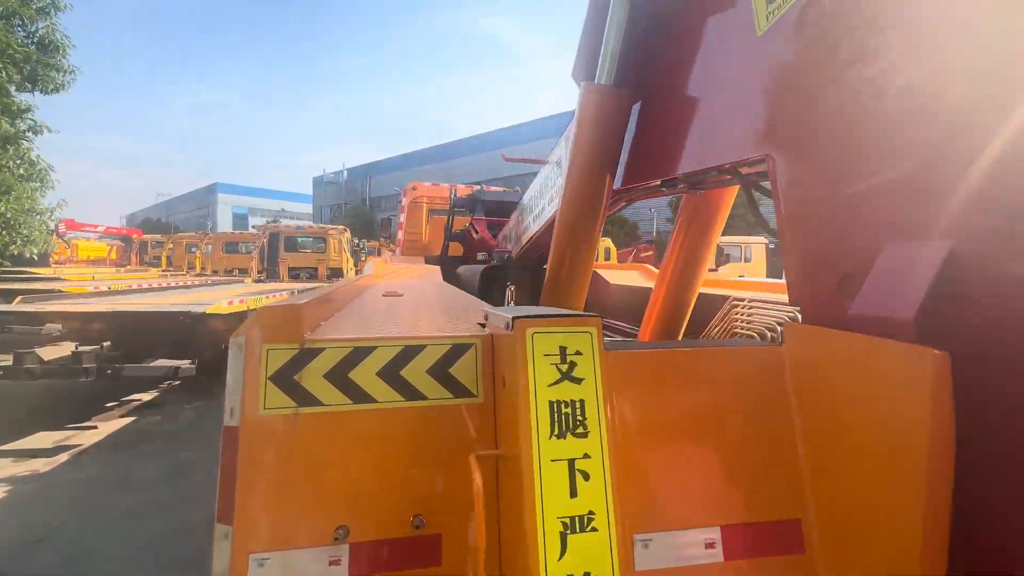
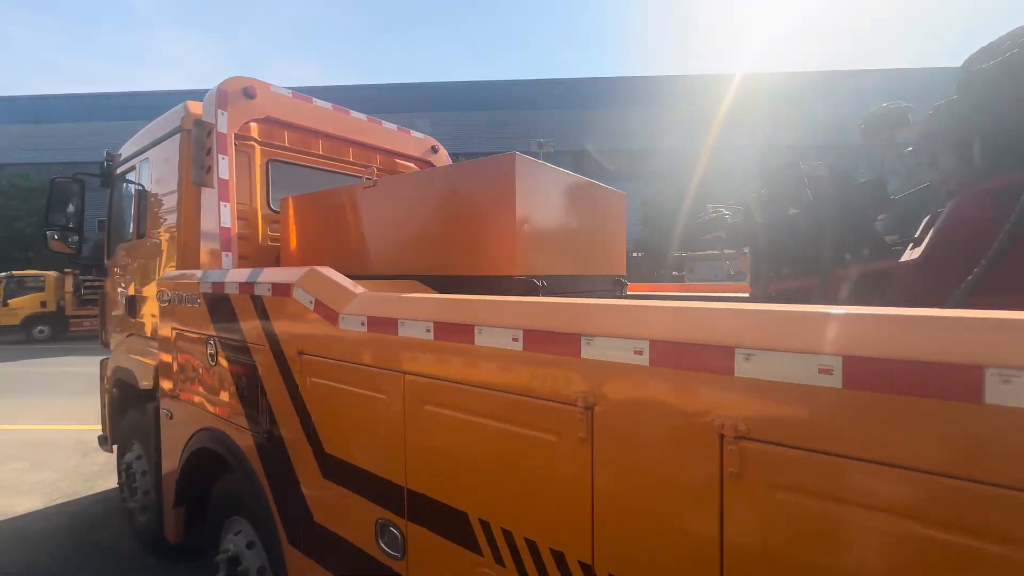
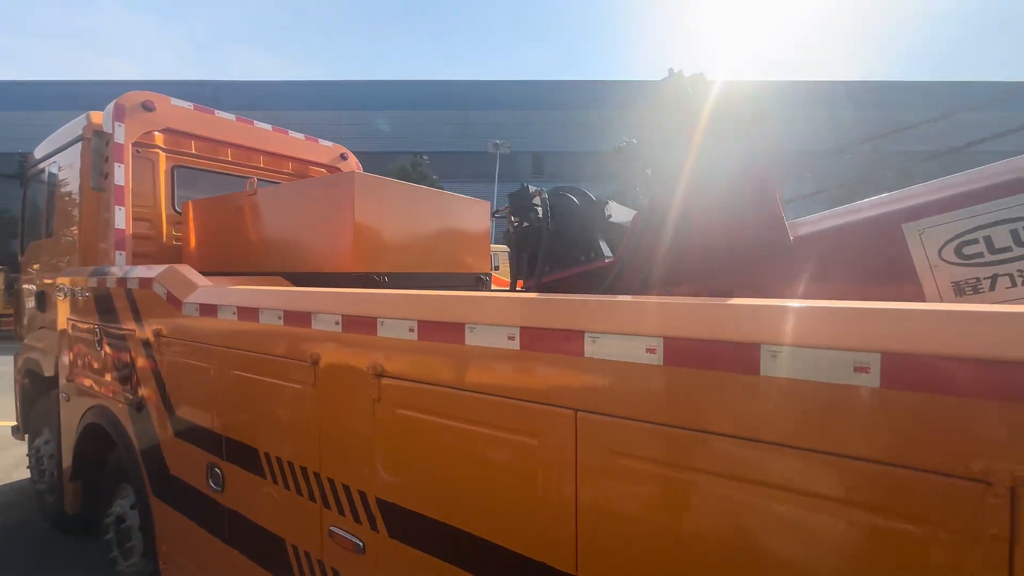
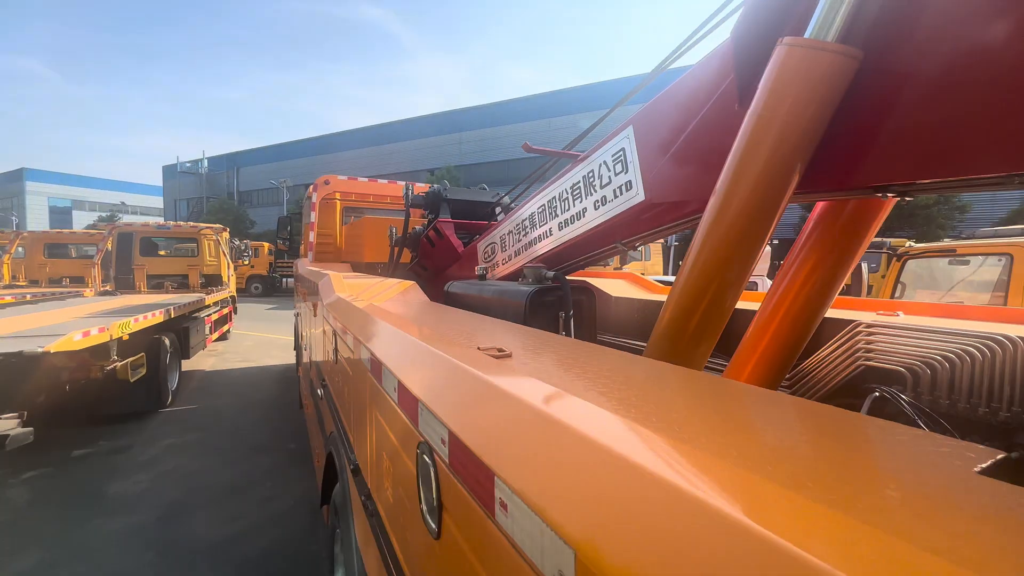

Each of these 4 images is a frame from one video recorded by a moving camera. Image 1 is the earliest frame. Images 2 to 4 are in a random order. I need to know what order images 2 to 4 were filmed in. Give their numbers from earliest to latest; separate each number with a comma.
4, 3, 2
